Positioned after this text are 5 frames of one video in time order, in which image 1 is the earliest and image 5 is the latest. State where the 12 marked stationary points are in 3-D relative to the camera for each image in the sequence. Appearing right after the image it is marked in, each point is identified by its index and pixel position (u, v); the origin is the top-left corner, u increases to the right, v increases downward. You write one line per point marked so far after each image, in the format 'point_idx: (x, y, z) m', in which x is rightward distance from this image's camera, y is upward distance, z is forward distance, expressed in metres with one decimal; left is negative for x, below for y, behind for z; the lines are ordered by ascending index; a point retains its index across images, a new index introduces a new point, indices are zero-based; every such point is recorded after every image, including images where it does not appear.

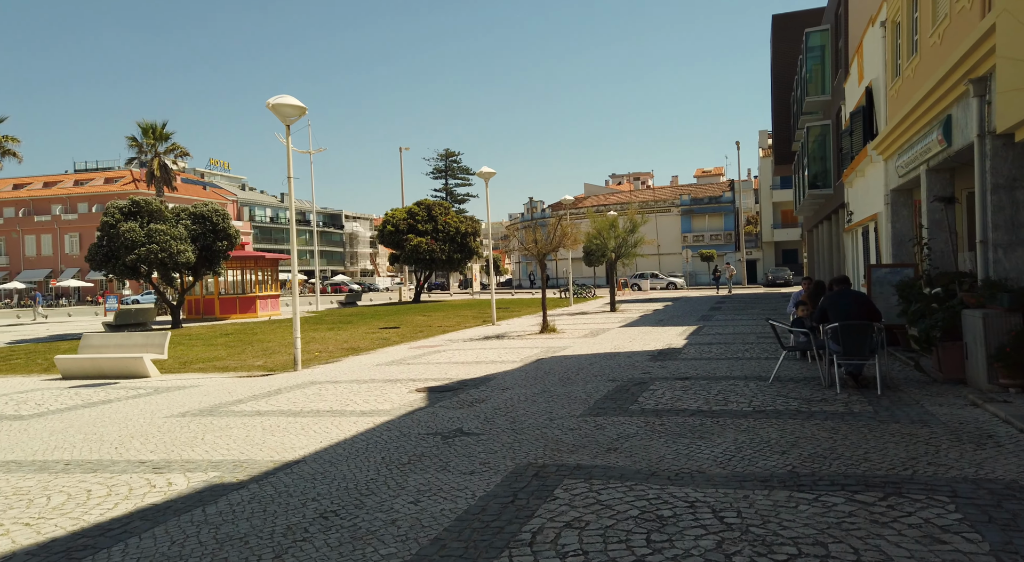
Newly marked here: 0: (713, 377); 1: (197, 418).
0: (+2.7, -1.3, +10.4) m
1: (-3.9, -1.7, +9.7) m
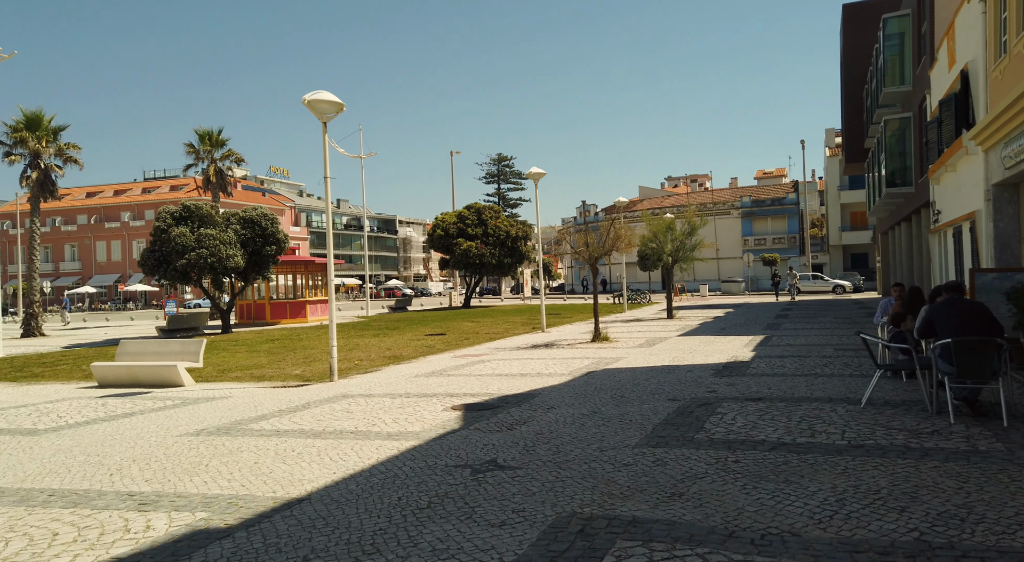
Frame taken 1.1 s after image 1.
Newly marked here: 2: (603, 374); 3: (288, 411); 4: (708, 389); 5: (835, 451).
0: (+3.2, -1.4, +9.1) m
1: (-3.4, -1.8, +8.8) m
2: (+1.5, -1.5, +13.1) m
3: (-3.1, -1.8, +10.7) m
4: (+2.6, -1.4, +10.4) m
5: (+2.6, -1.4, +6.3) m
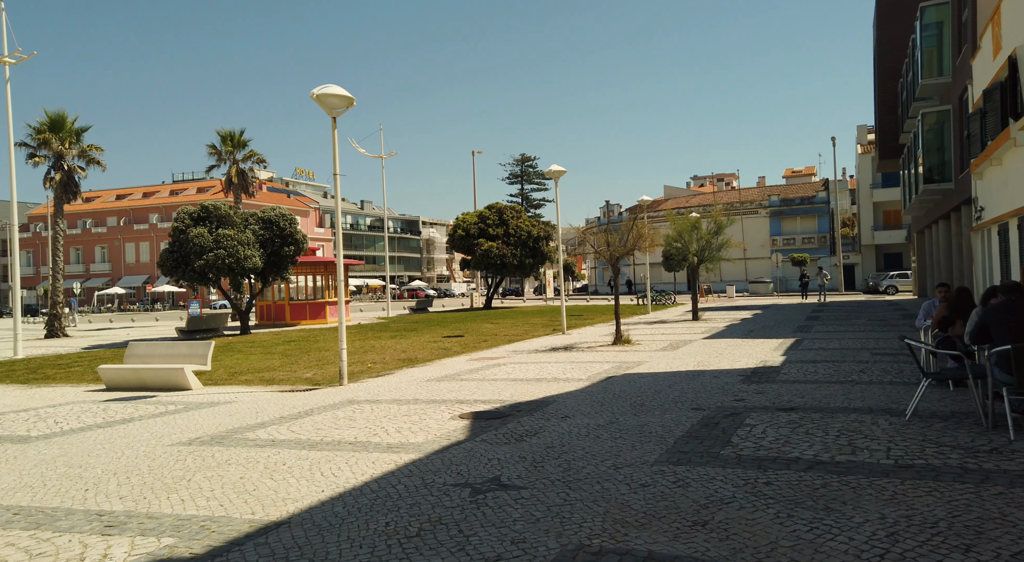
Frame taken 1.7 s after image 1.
0: (+3.3, -1.3, +8.3) m
1: (-3.3, -1.8, +8.3) m
2: (+1.7, -1.5, +12.4) m
3: (-2.9, -1.8, +10.2) m
4: (+2.7, -1.4, +9.7) m
5: (+2.6, -1.3, +5.6) m
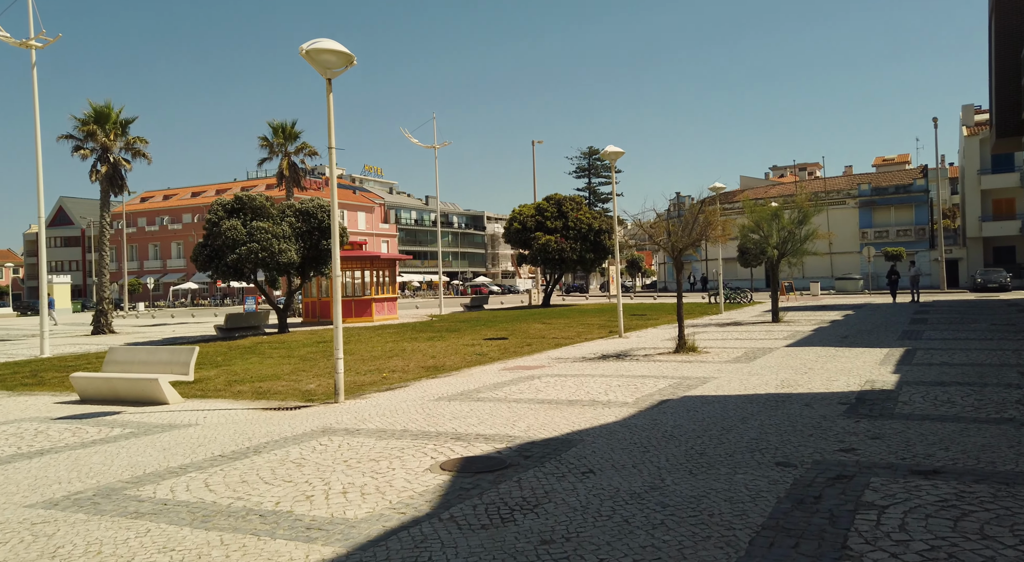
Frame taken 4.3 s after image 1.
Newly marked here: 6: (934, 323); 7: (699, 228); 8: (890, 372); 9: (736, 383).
0: (+3.2, -1.3, +5.2) m
1: (-3.3, -1.7, +5.8) m
2: (+2.0, -1.5, +9.4) m
3: (-2.8, -1.7, +7.7) m
4: (+2.8, -1.4, +6.7) m
5: (+2.3, -1.3, +2.6) m
6: (+9.8, -1.0, +18.4) m
7: (+4.5, +1.3, +18.9) m
8: (+5.3, -1.3, +11.0) m
9: (+3.1, -1.4, +11.1) m
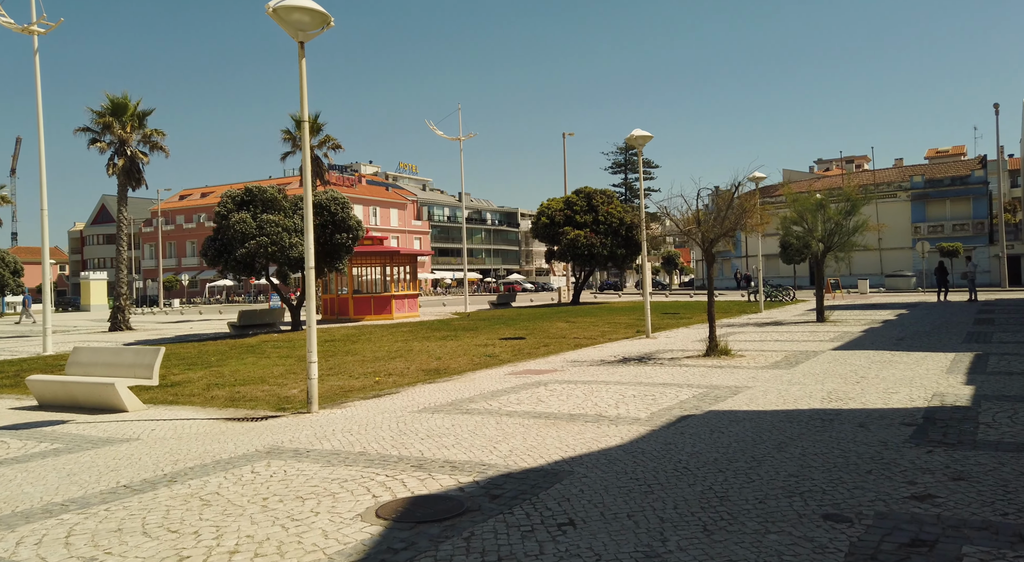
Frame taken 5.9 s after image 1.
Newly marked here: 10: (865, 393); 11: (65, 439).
0: (+2.9, -1.2, +3.5) m
1: (-3.6, -1.6, +4.4) m
2: (+1.9, -1.4, +7.7) m
3: (-3.0, -1.6, +6.2) m
4: (+2.5, -1.3, +4.9) m
5: (+1.8, -1.2, +0.8) m
6: (+10.1, -0.9, +16.2) m
7: (+4.8, +1.4, +17.0) m
8: (+5.2, -1.2, +9.2) m
9: (+3.1, -1.3, +9.3) m
10: (+4.0, -1.3, +8.9) m
11: (-5.2, -1.8, +9.2) m
